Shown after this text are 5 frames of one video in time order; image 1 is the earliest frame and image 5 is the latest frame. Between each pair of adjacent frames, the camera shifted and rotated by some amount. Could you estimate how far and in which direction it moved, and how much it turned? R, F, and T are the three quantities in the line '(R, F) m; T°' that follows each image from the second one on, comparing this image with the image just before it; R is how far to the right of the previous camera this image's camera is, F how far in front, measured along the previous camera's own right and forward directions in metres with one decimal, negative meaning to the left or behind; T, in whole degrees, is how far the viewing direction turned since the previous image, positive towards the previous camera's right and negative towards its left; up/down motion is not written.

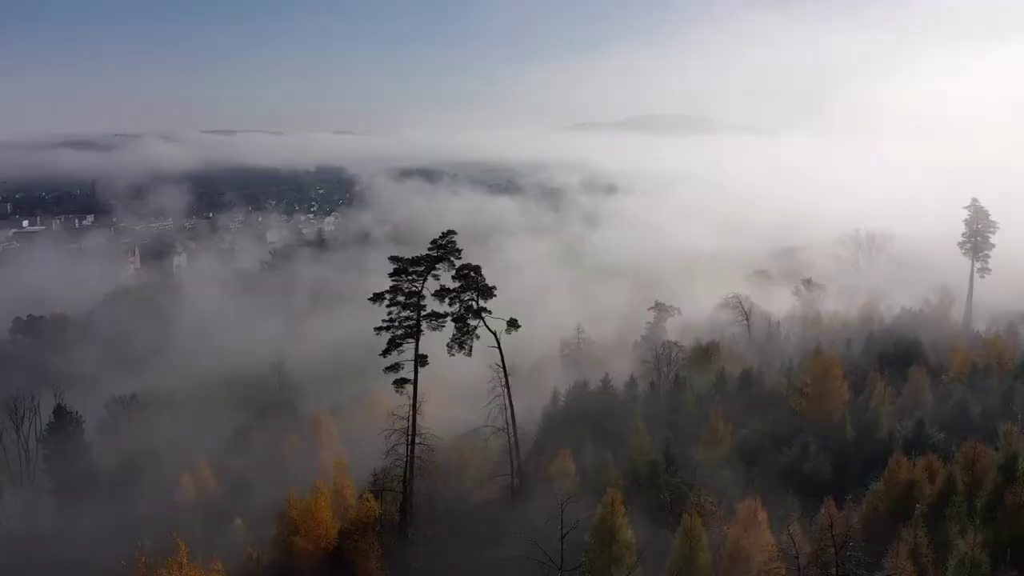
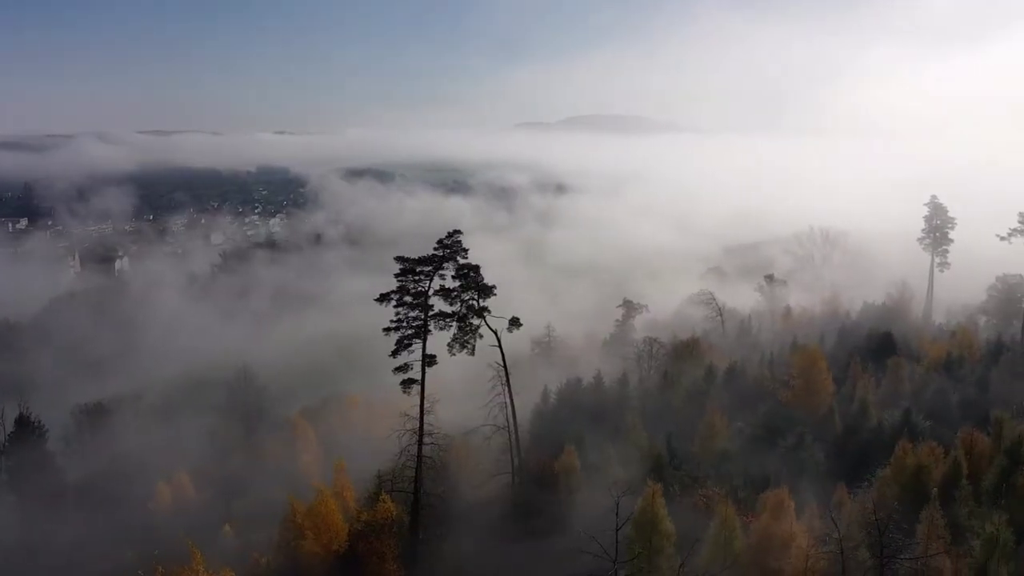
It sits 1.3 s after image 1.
(-1.4, -0.2) m; +3°
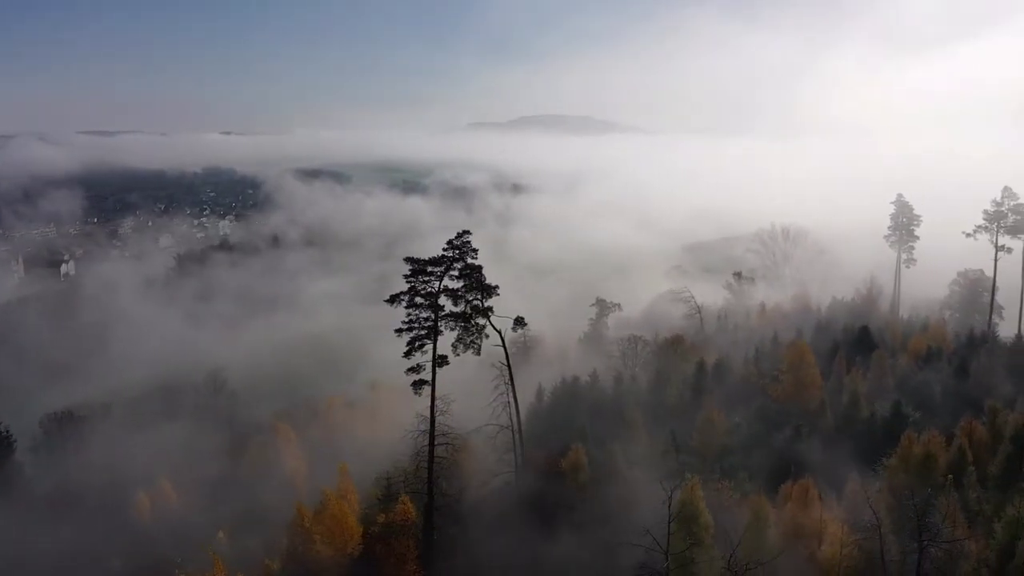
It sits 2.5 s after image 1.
(-1.5, -0.1) m; +3°
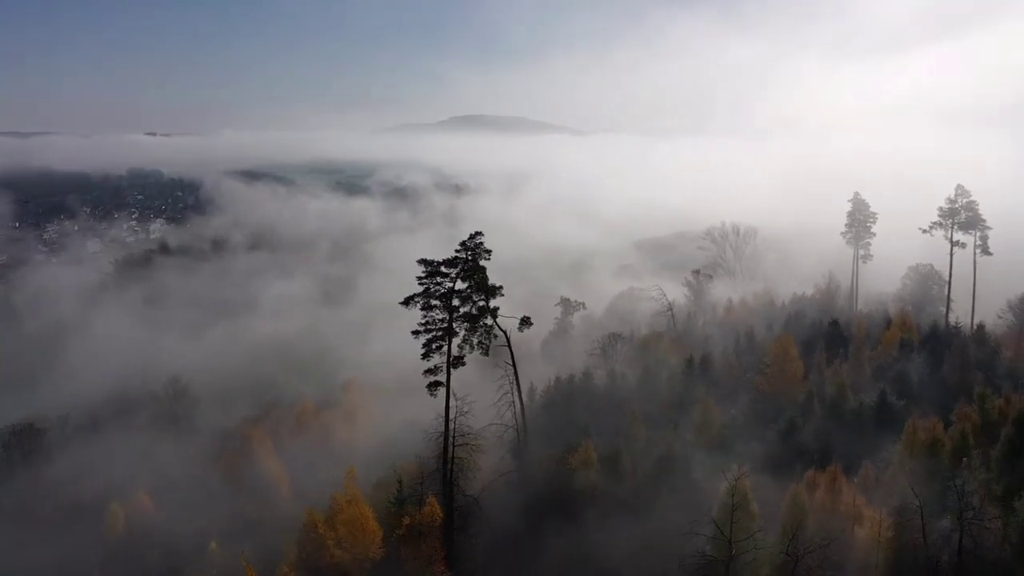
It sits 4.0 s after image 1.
(-2.0, -0.2) m; +3°
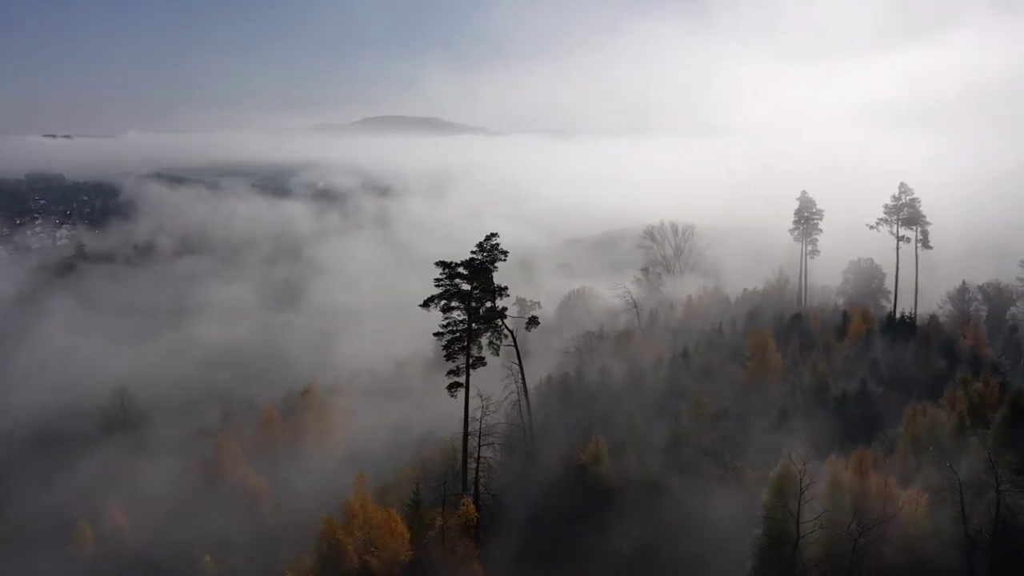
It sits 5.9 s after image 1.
(-2.6, -0.4) m; +4°
